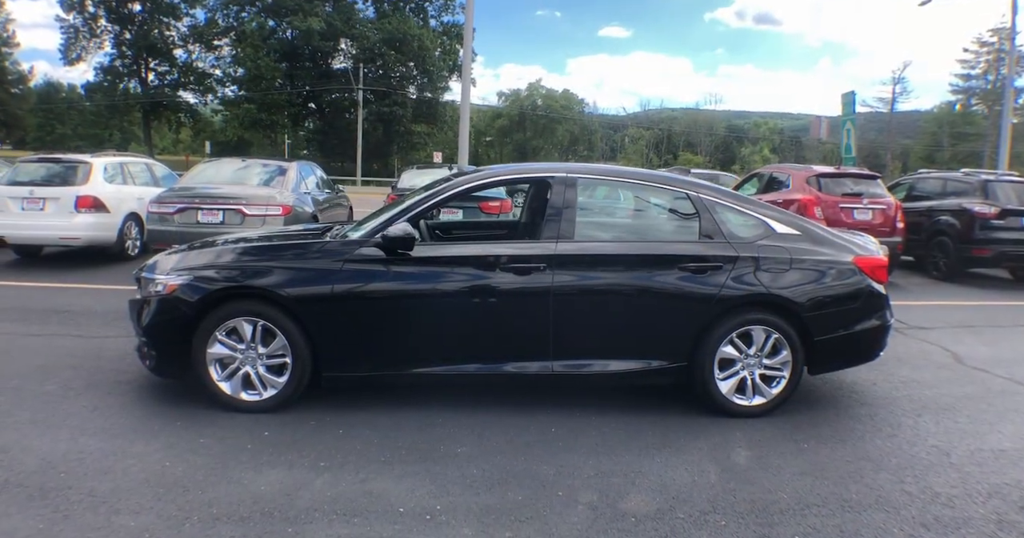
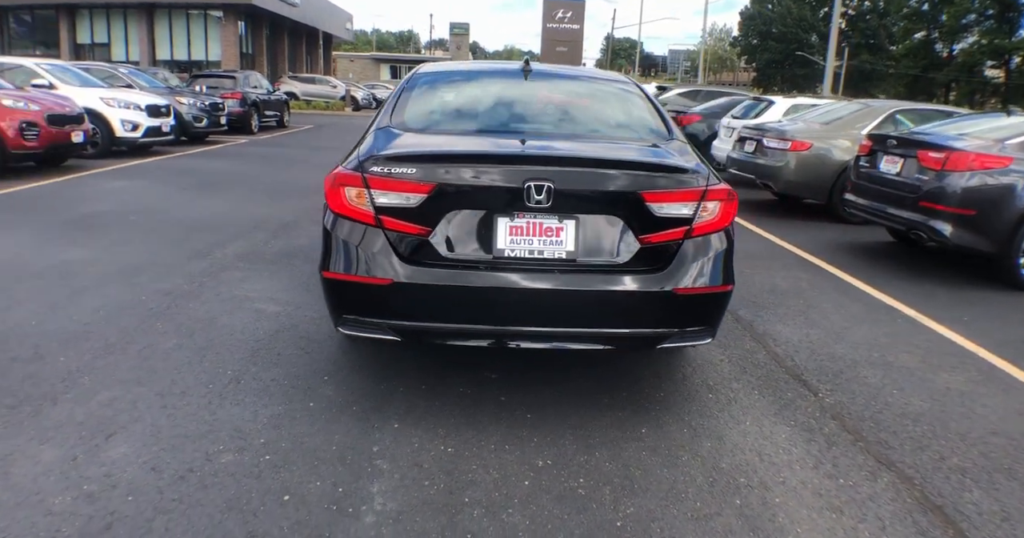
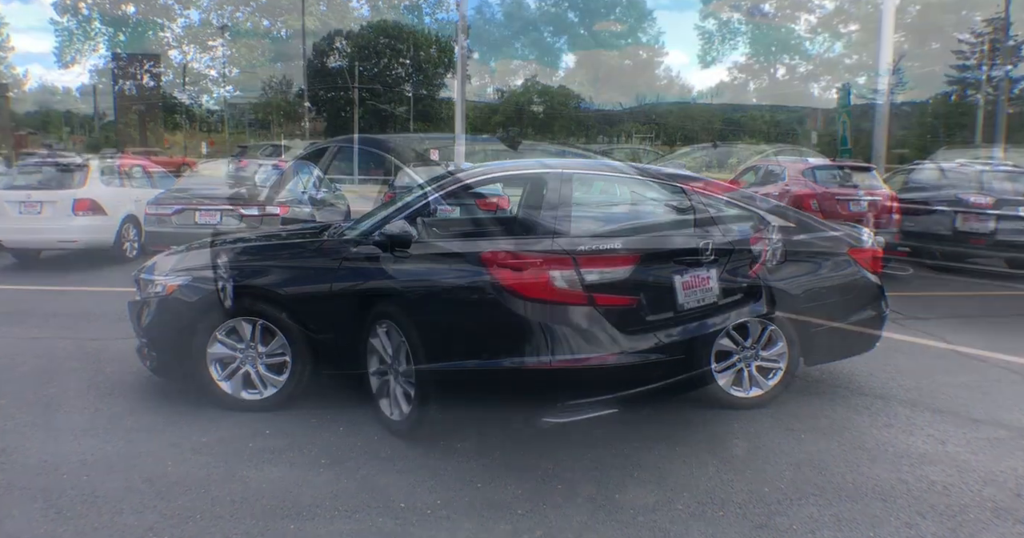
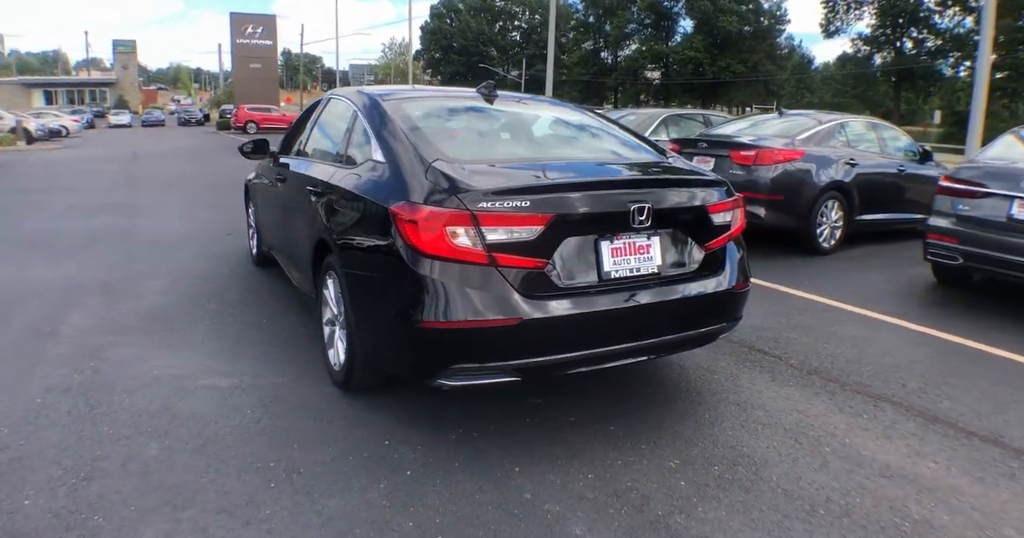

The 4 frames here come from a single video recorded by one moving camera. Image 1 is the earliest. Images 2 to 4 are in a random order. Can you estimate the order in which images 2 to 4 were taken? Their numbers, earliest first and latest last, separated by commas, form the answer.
3, 4, 2
